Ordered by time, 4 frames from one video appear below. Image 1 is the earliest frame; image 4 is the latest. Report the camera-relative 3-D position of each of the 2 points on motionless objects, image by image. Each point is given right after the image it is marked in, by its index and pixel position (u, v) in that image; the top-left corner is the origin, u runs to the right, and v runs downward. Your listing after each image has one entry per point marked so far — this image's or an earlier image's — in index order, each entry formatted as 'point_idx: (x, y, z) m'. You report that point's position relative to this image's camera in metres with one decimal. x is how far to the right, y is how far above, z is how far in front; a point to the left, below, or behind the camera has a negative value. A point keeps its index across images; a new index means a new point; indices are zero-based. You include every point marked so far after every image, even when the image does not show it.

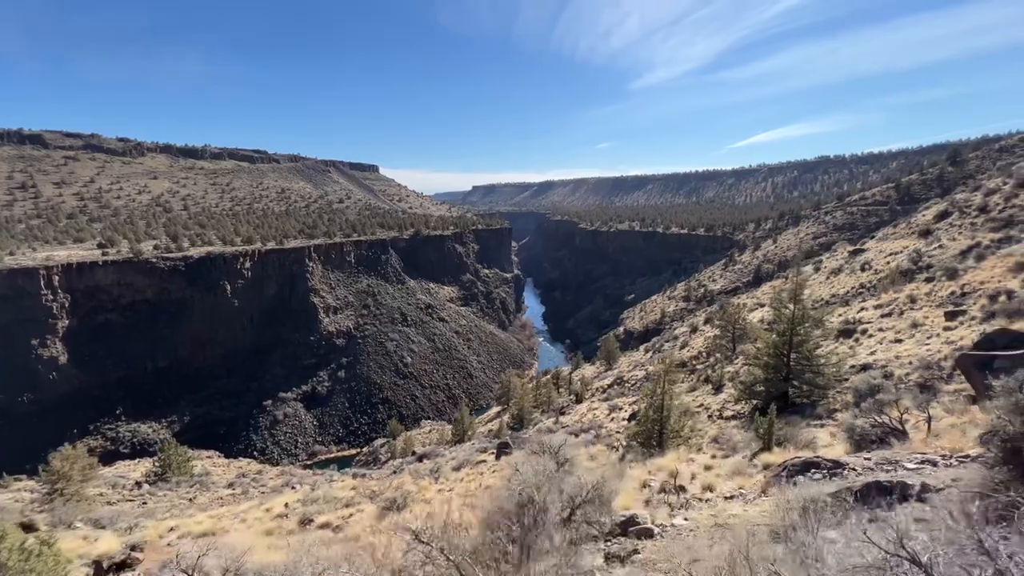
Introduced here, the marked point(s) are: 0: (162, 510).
0: (-10.5, -6.5, +13.4) m
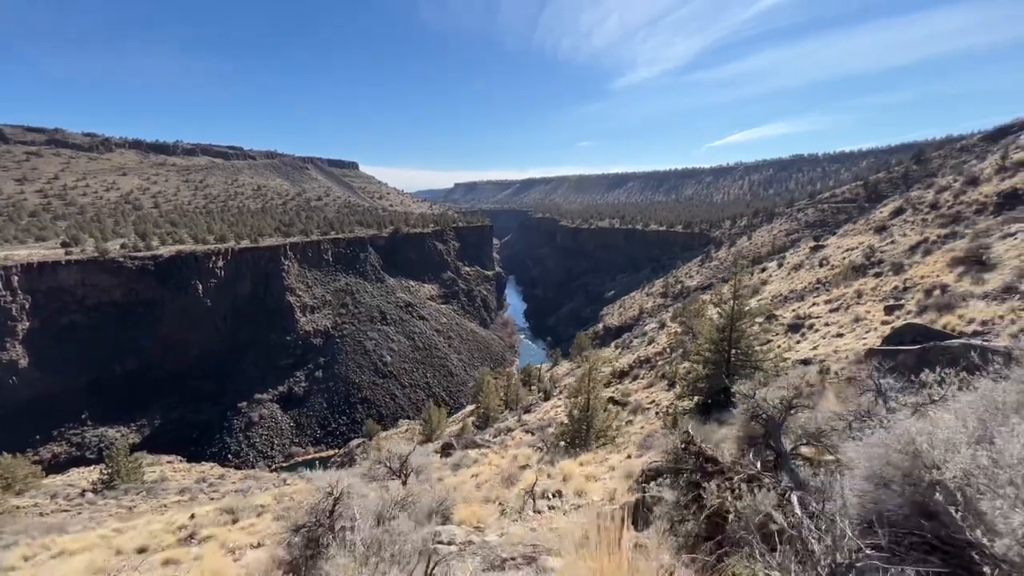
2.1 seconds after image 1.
0: (-11.9, -6.5, +12.9) m
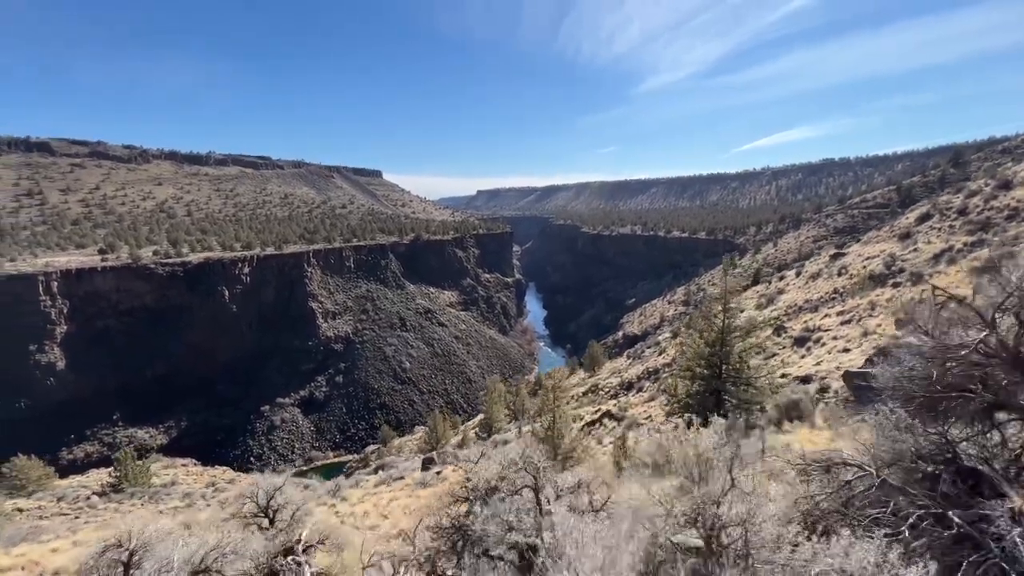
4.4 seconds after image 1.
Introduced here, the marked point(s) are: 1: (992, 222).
0: (-12.3, -6.8, +13.0) m
1: (+20.2, +2.8, +19.3) m
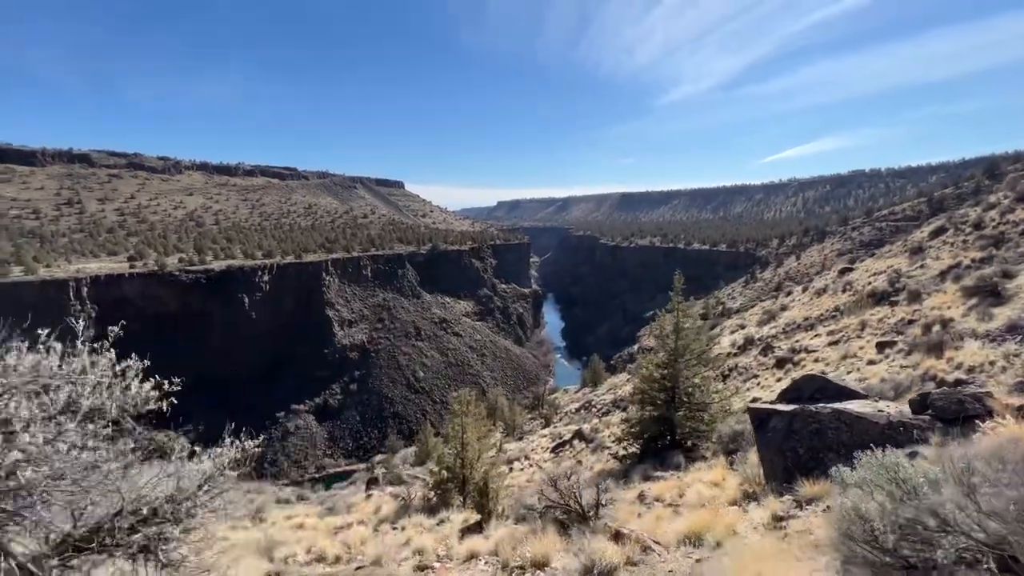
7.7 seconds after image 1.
0: (-13.5, -7.0, +13.0) m
1: (+19.4, +2.0, +18.0) m
